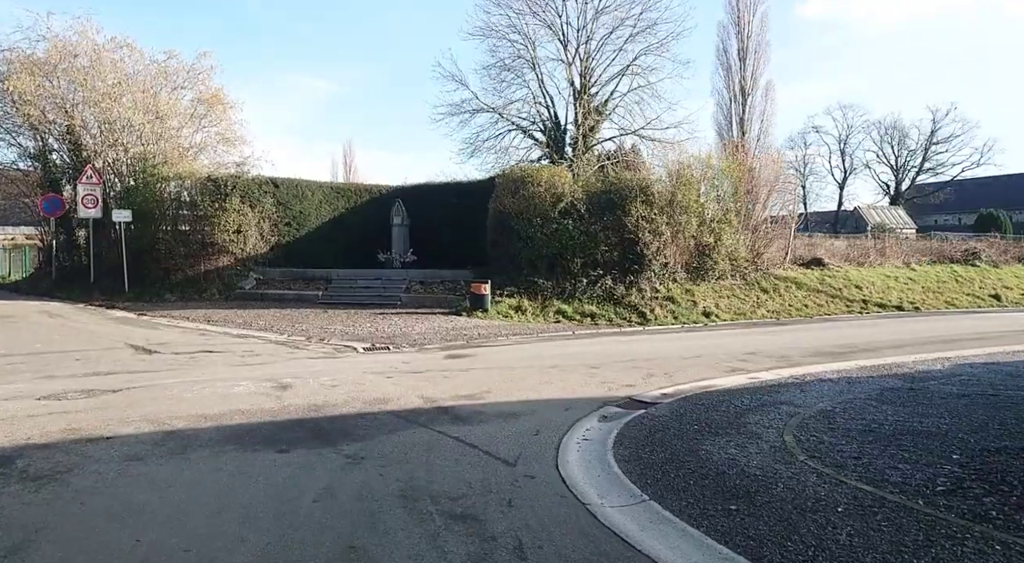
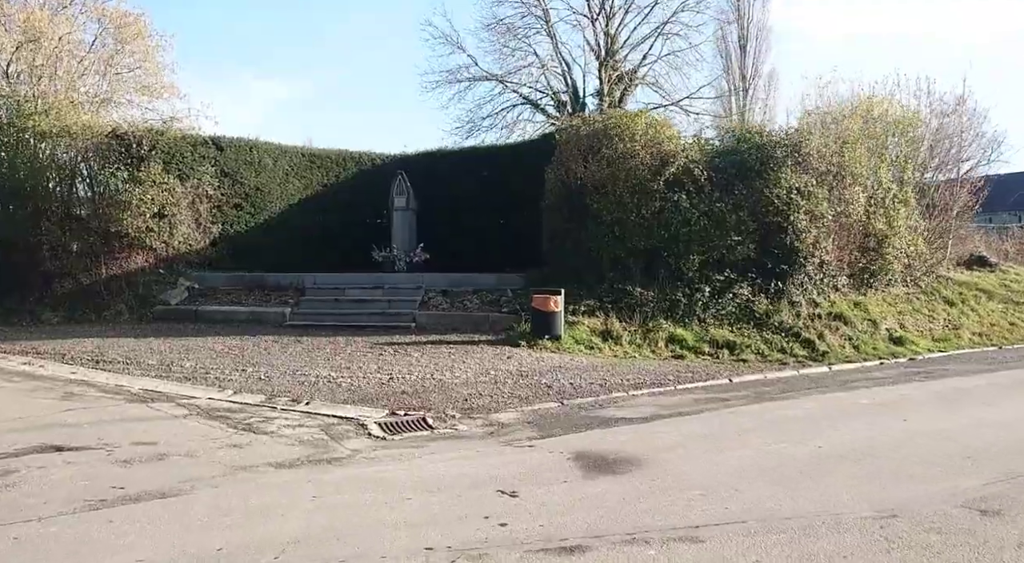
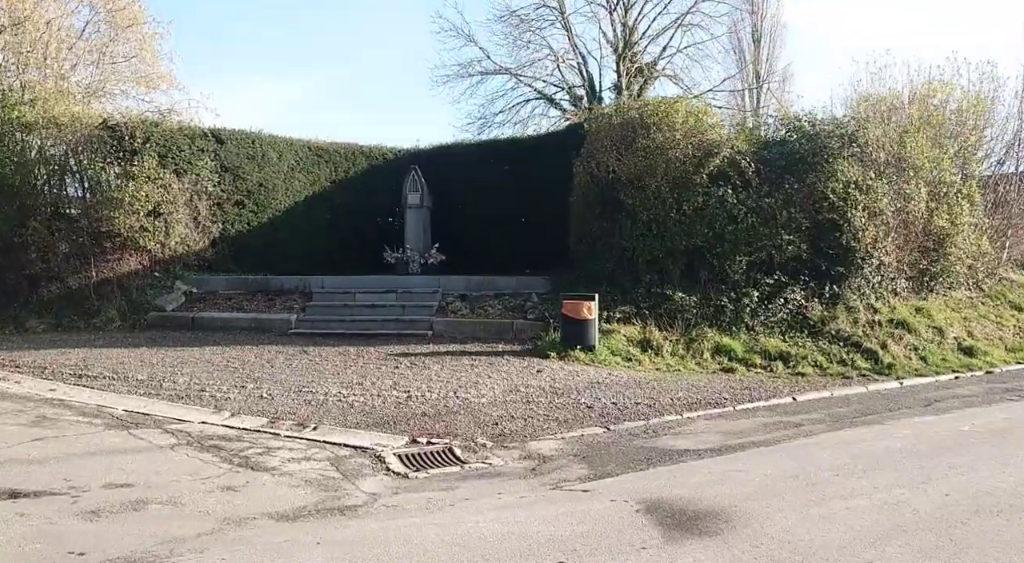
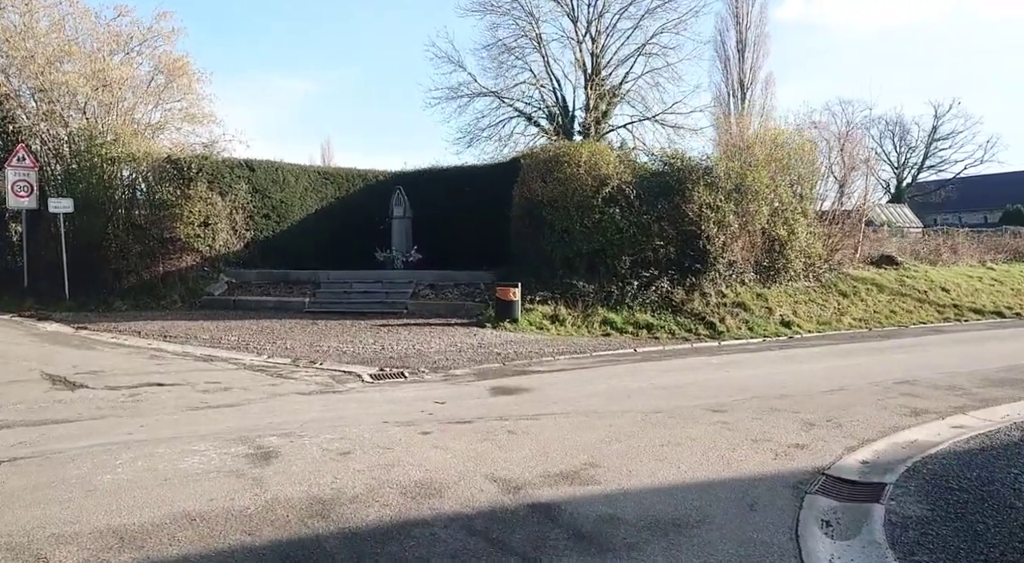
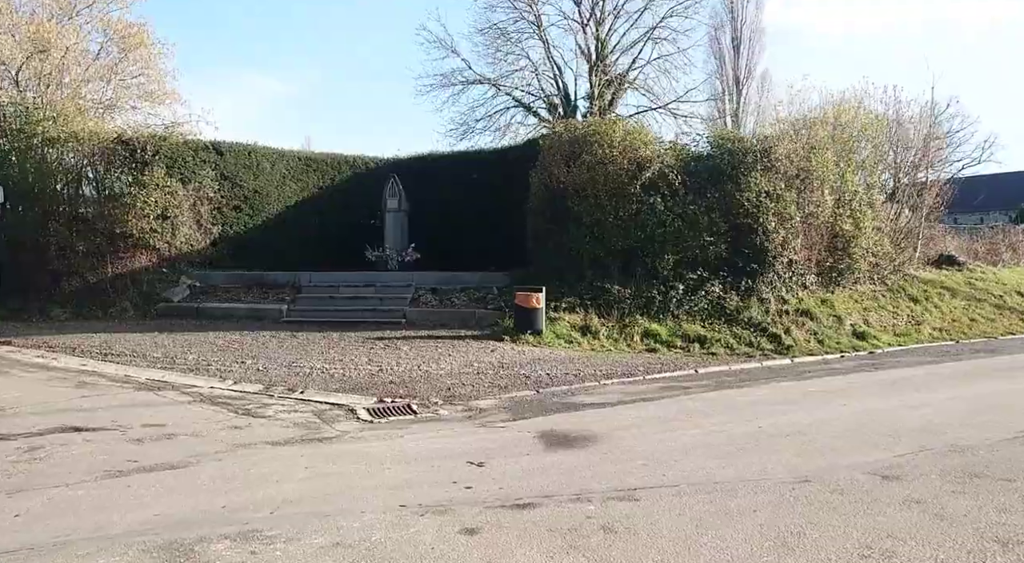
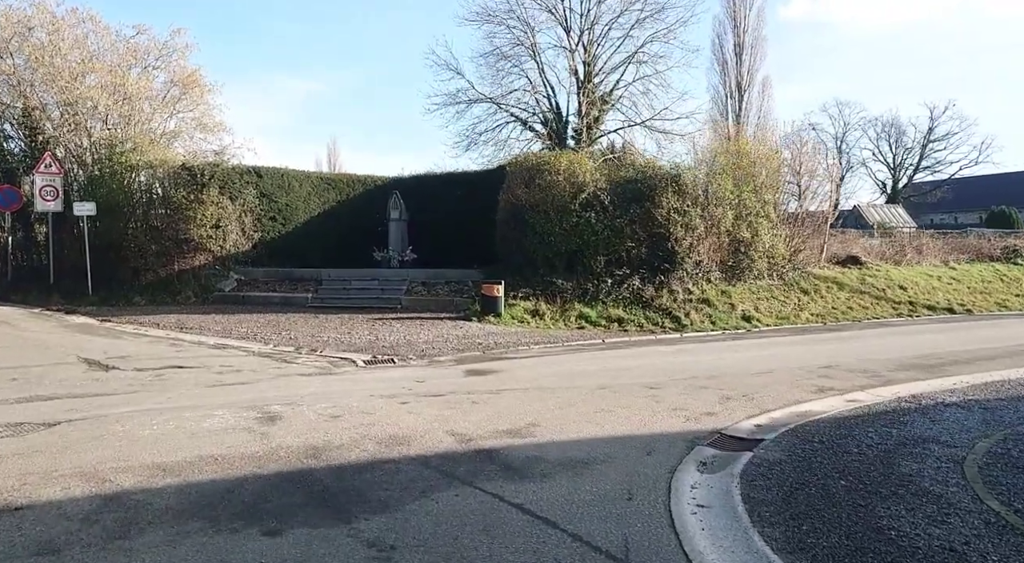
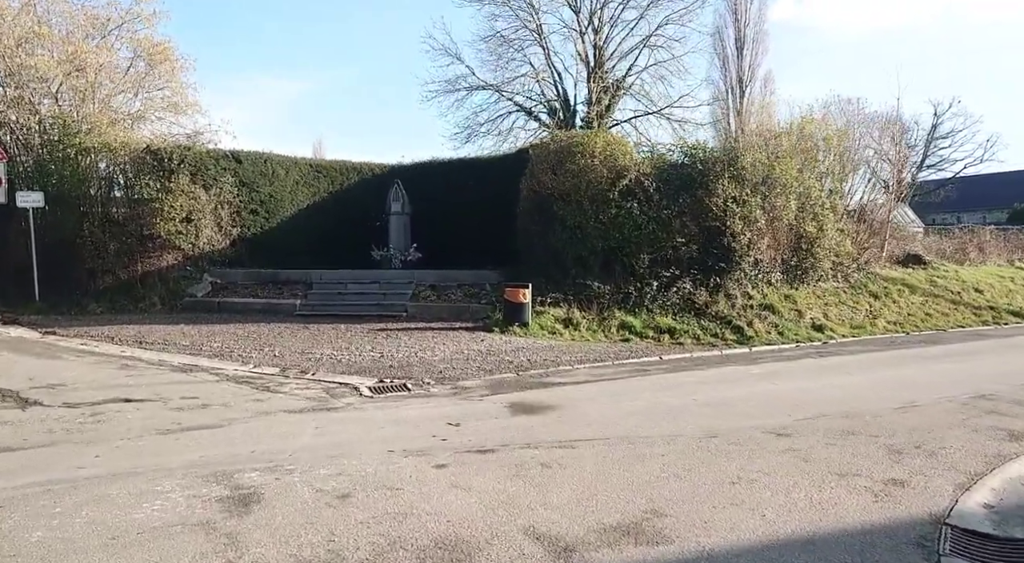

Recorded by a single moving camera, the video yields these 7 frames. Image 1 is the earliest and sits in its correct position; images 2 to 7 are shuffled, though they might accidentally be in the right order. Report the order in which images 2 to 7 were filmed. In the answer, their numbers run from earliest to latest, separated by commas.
6, 4, 7, 5, 2, 3
